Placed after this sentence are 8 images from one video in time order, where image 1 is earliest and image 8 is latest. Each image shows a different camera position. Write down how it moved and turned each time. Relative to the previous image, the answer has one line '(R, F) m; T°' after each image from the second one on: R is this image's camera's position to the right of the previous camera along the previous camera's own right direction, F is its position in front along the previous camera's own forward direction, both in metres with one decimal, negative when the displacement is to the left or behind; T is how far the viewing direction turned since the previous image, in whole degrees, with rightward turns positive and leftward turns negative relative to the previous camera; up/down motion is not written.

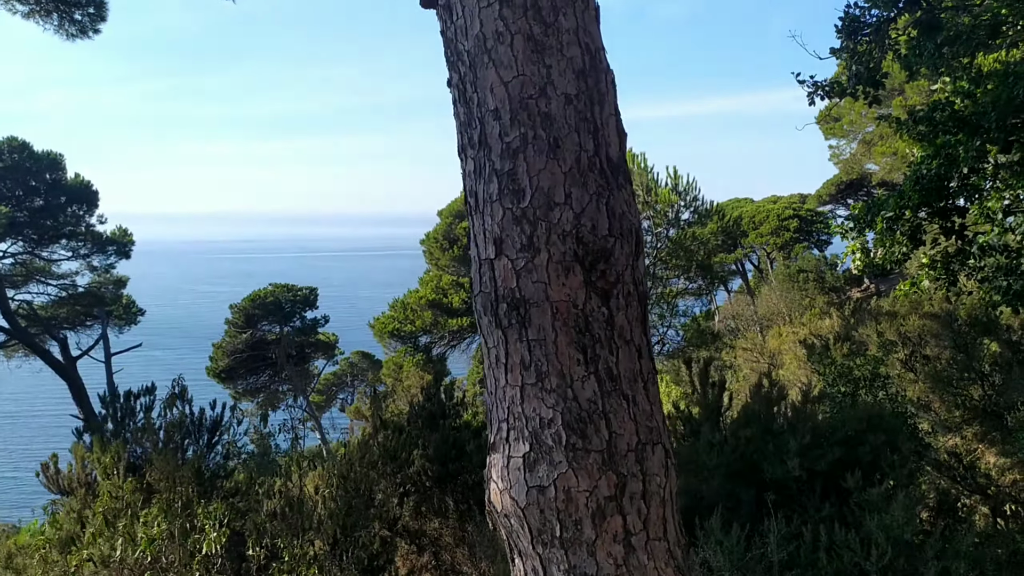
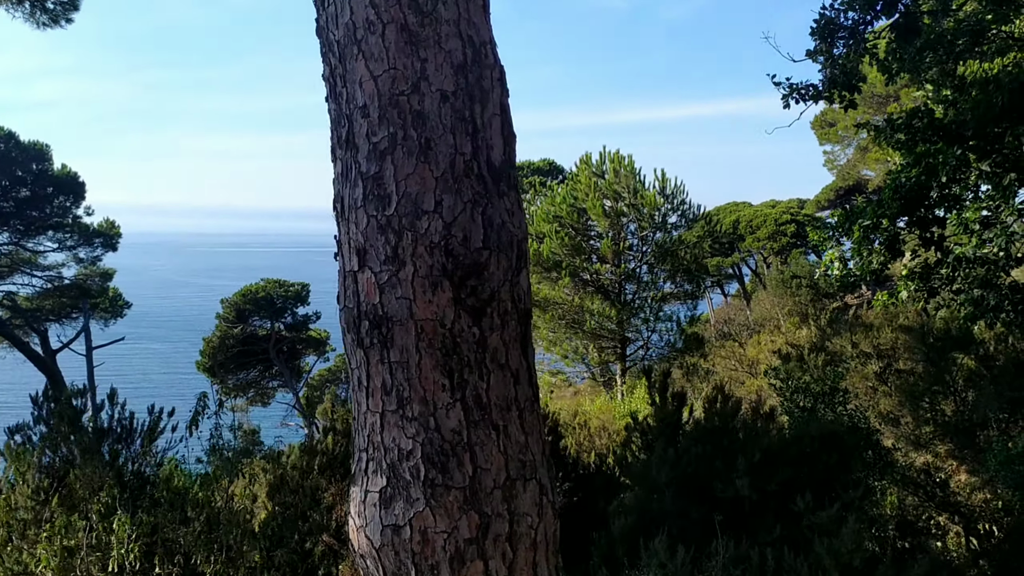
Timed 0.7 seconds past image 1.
(+0.3, +0.2) m; 0°
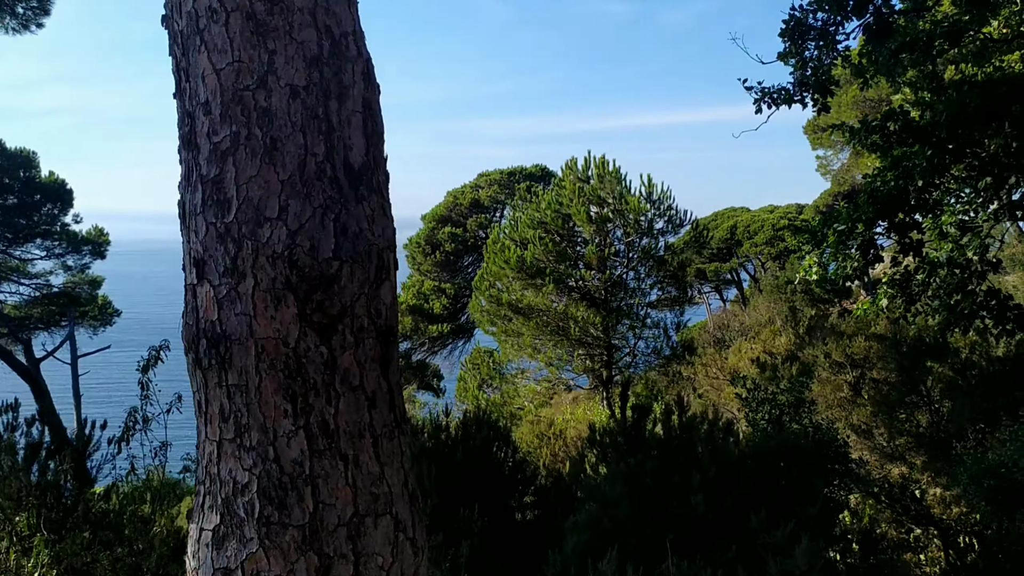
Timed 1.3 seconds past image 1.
(+0.3, +0.1) m; 0°
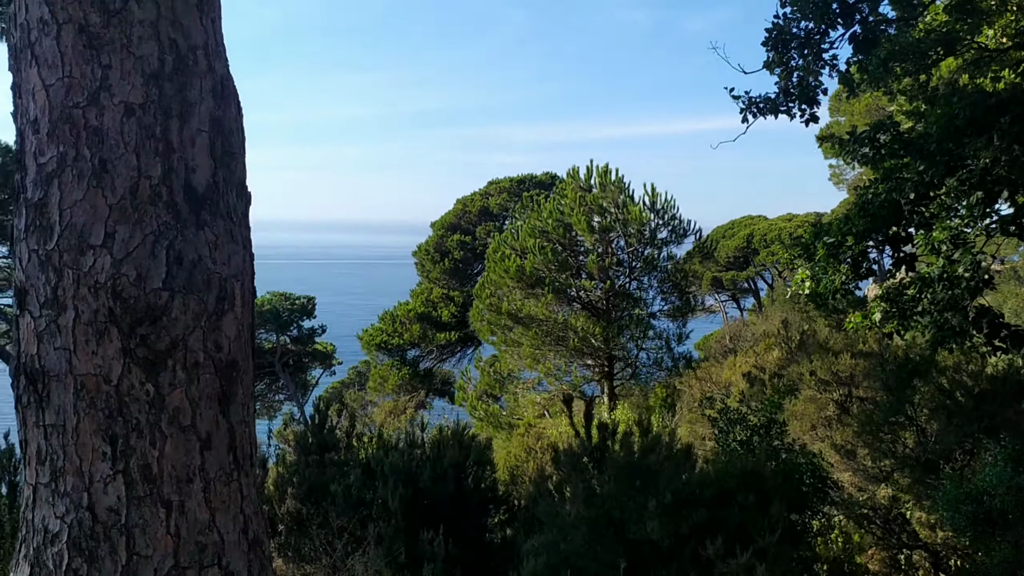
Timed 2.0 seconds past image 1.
(+0.4, +0.1) m; -1°
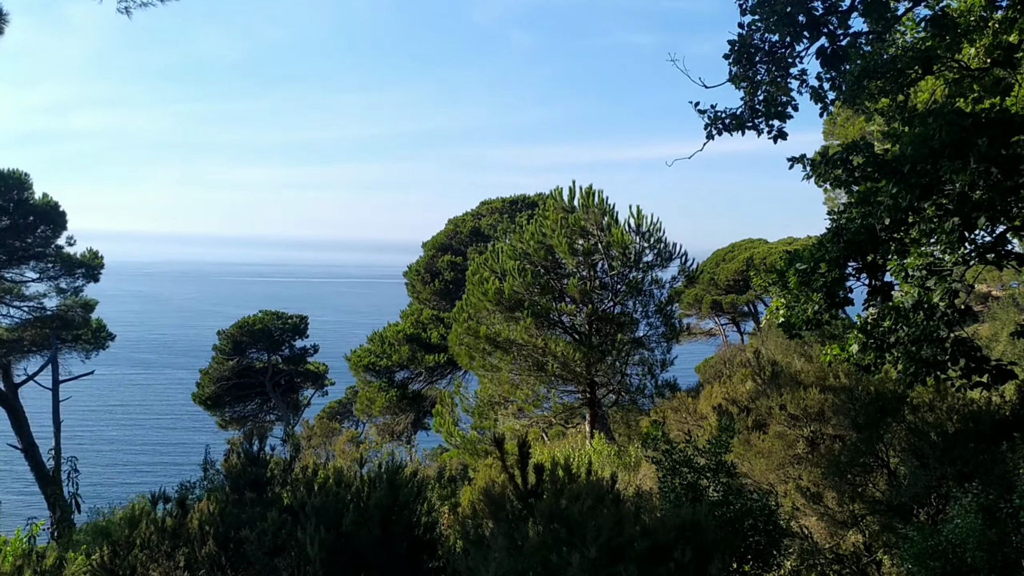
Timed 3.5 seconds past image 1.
(+0.4, +0.3) m; 0°
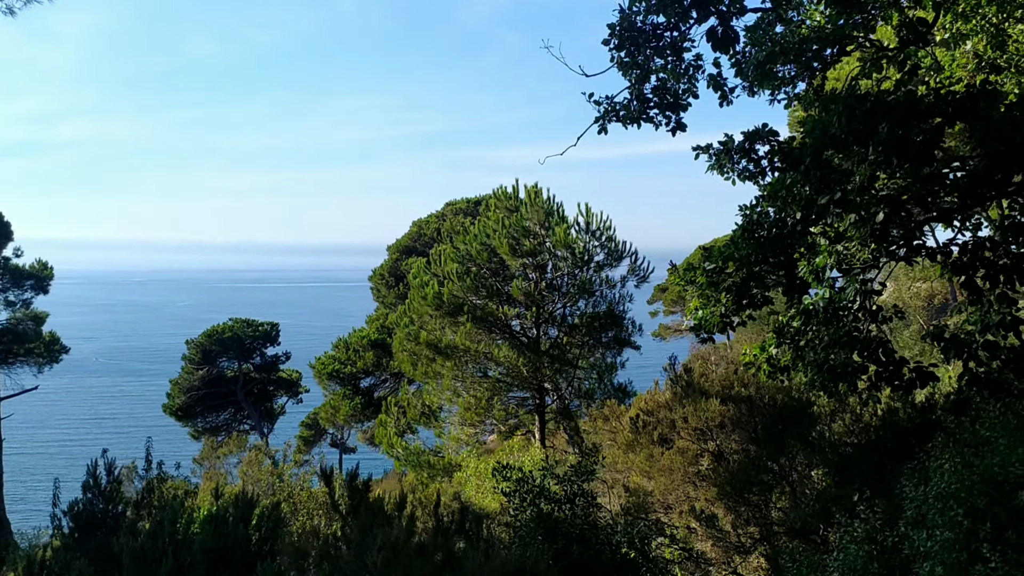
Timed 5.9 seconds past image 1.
(+0.9, +0.5) m; +1°
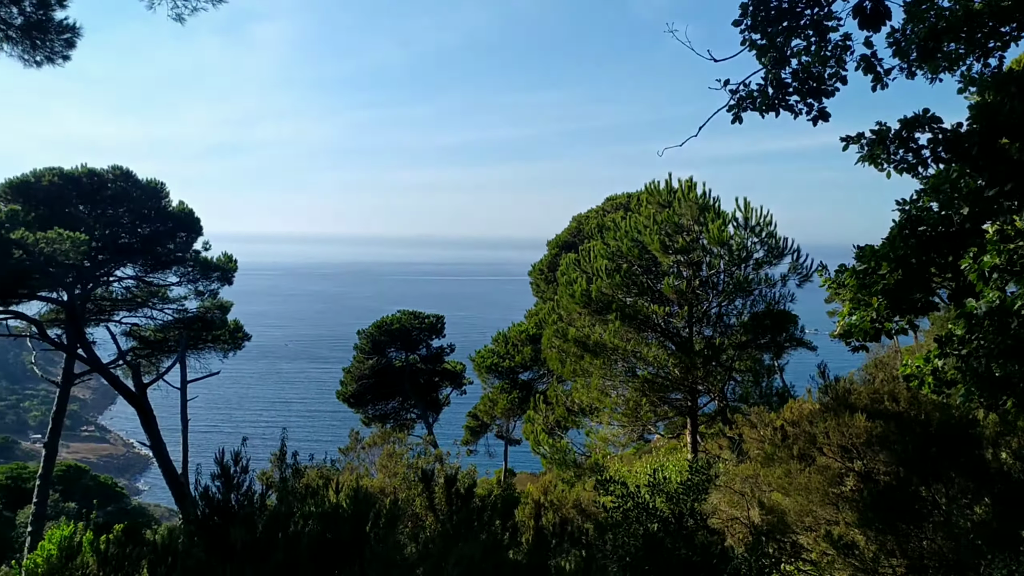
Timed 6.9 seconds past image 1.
(+0.3, -0.1) m; -15°
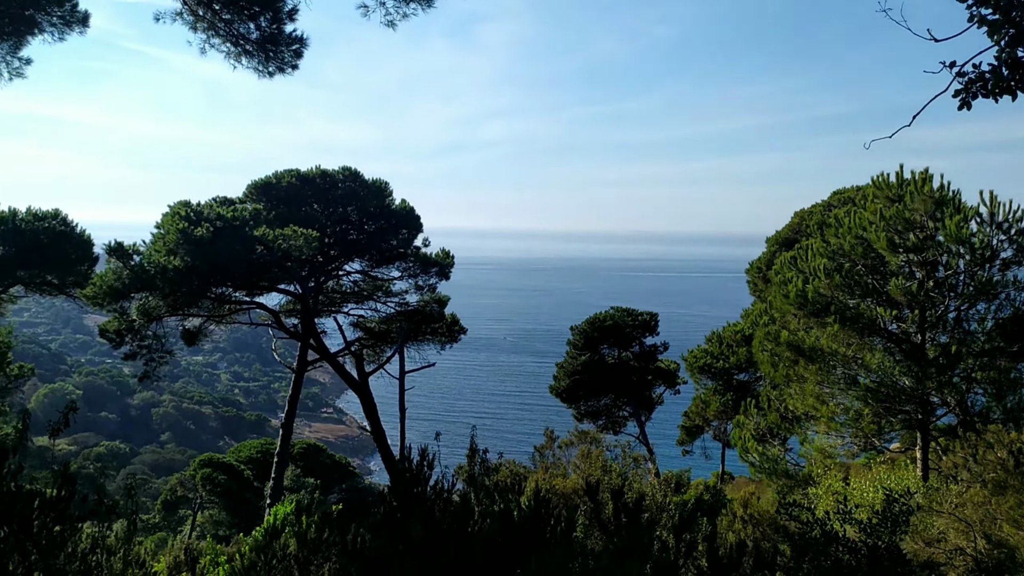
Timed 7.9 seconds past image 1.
(+0.3, -0.5) m; -20°
